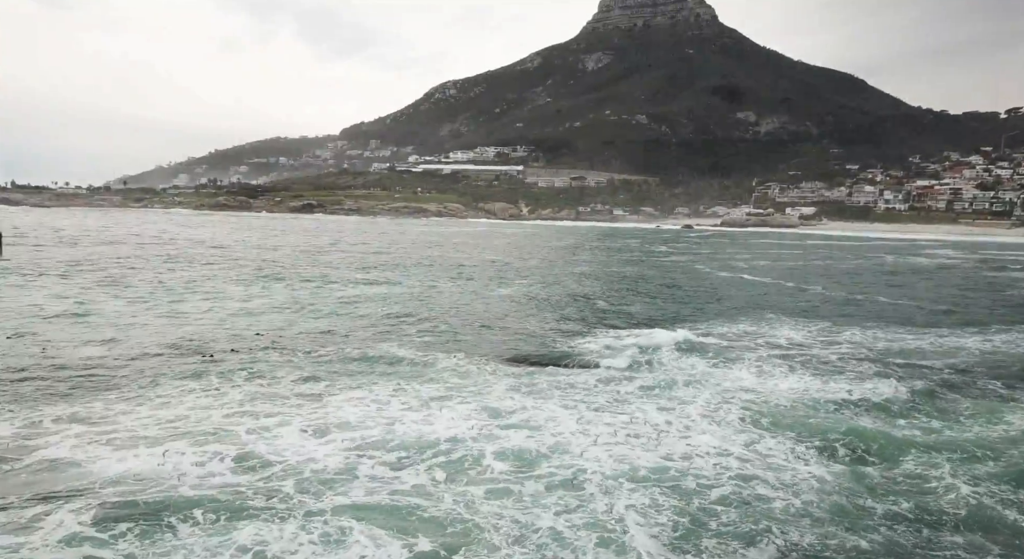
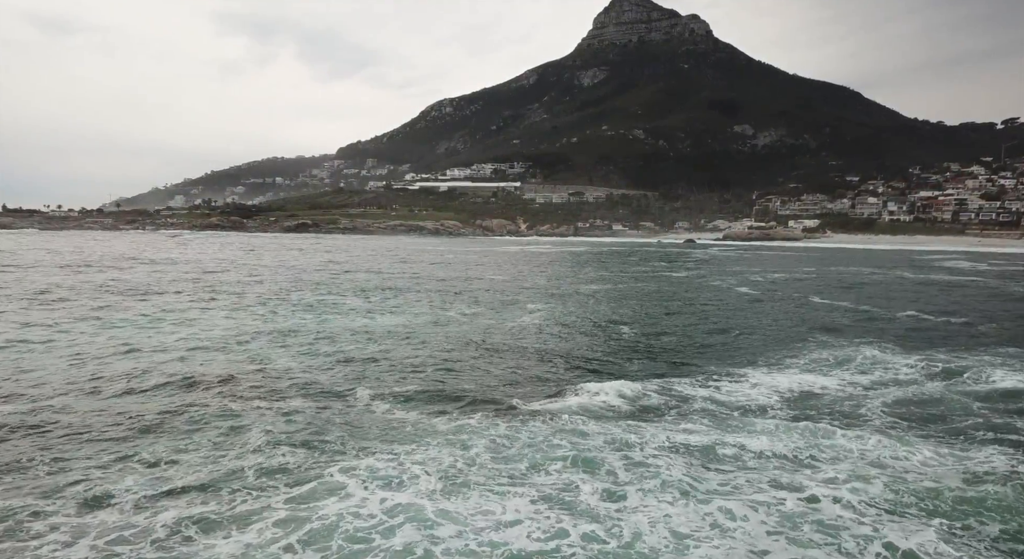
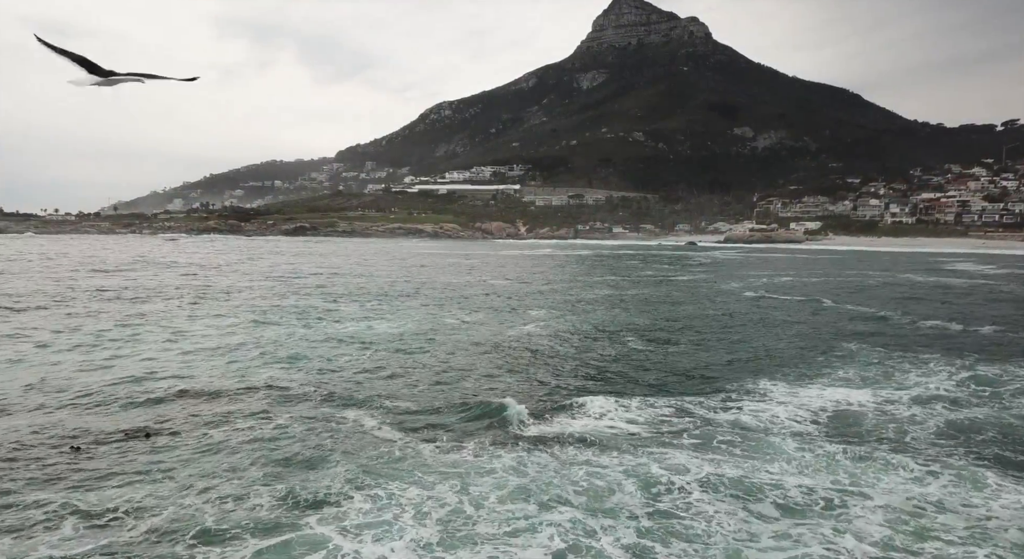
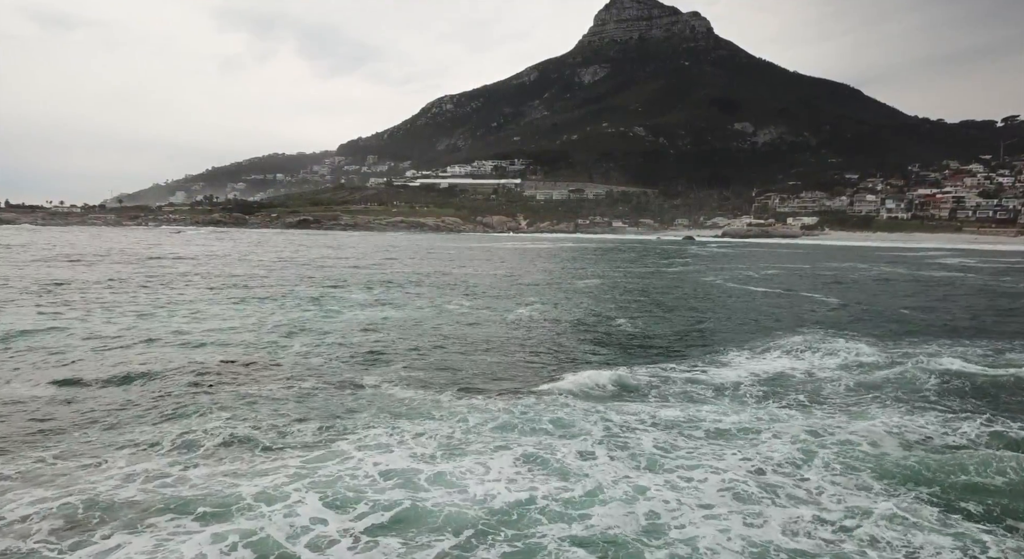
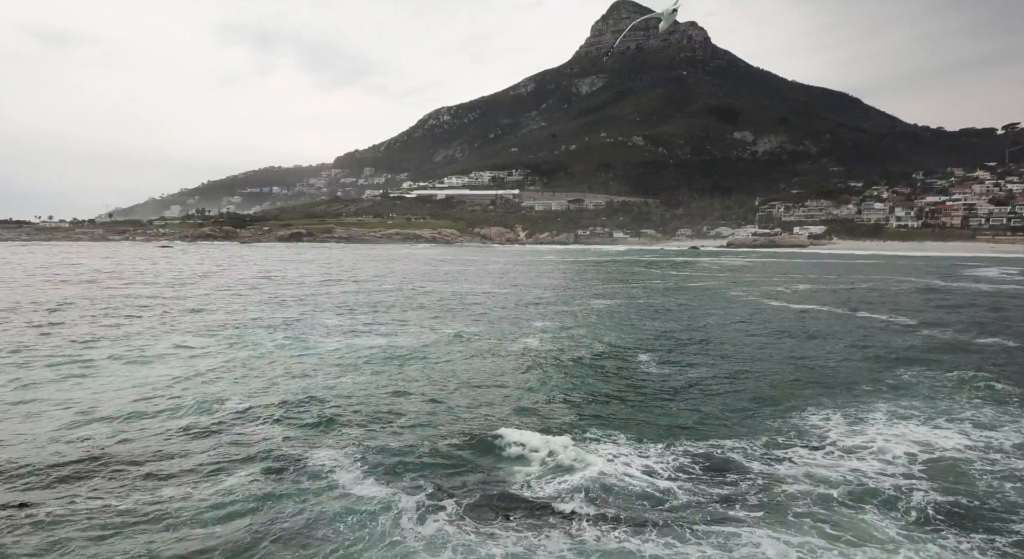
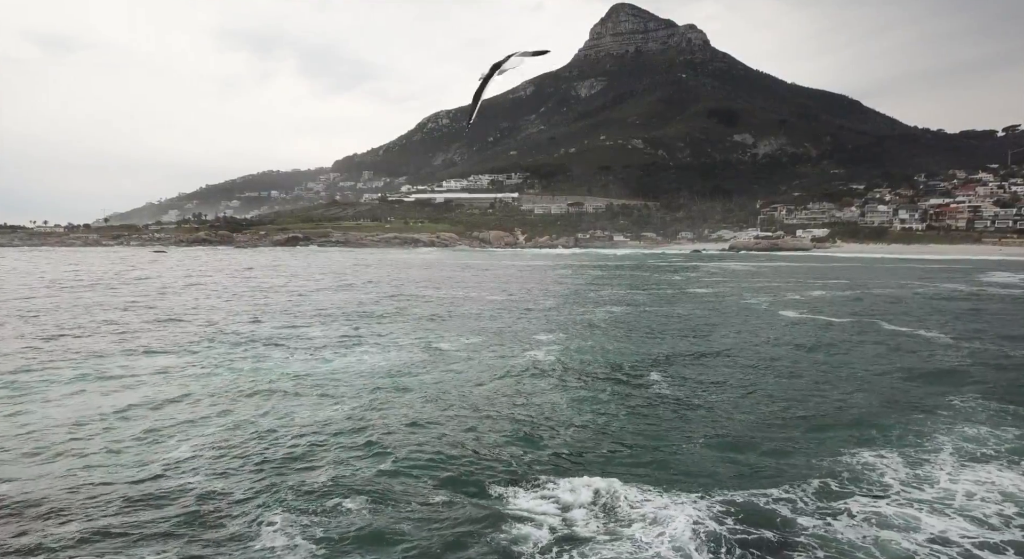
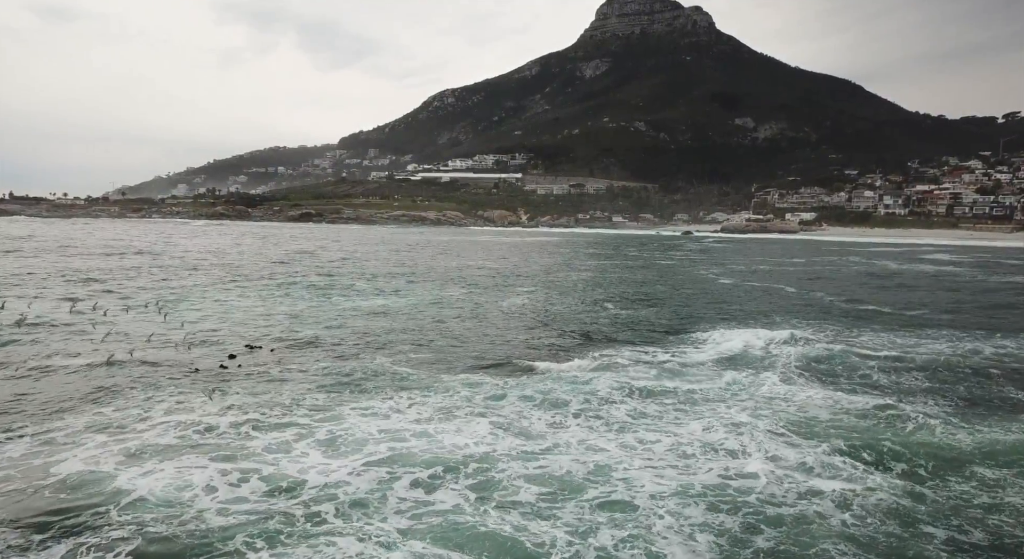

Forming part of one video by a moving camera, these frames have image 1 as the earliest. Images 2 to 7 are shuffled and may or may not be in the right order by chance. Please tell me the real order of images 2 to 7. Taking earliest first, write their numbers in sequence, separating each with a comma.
7, 4, 2, 3, 5, 6
